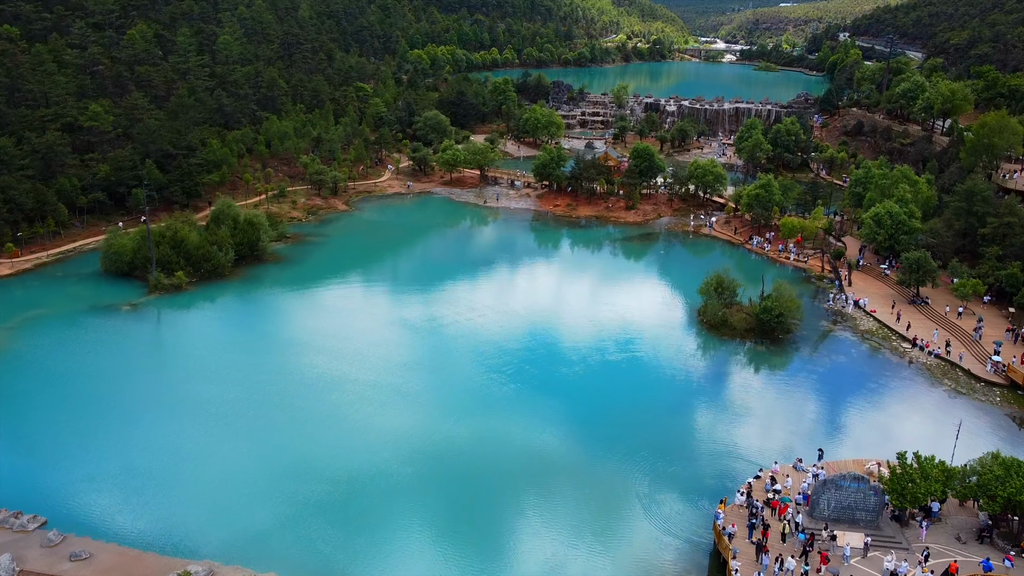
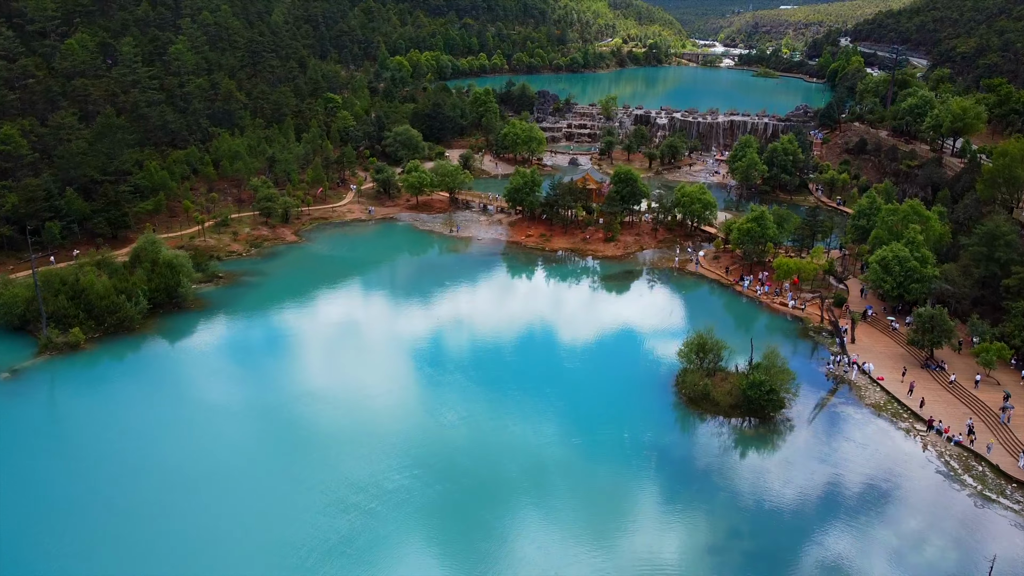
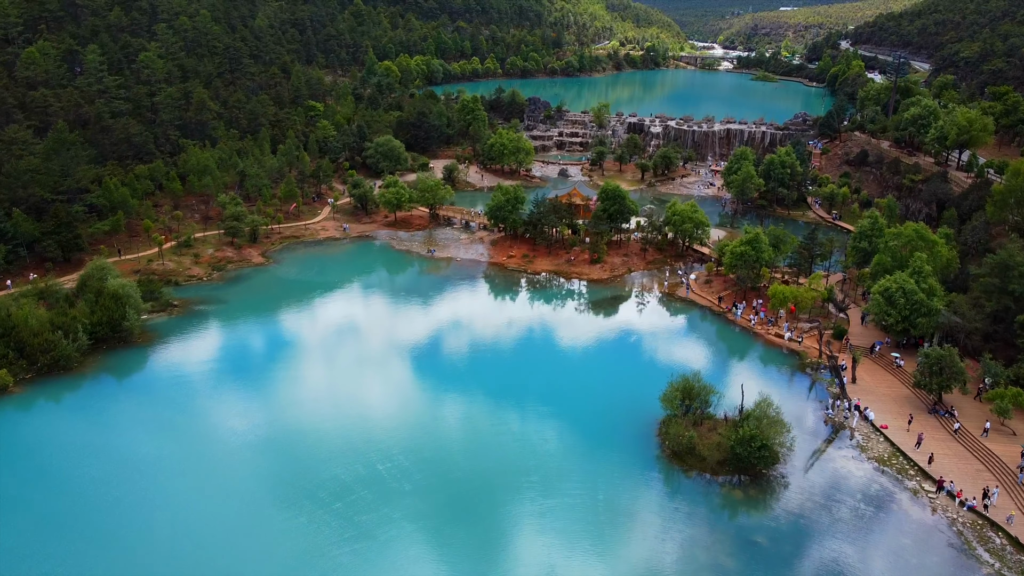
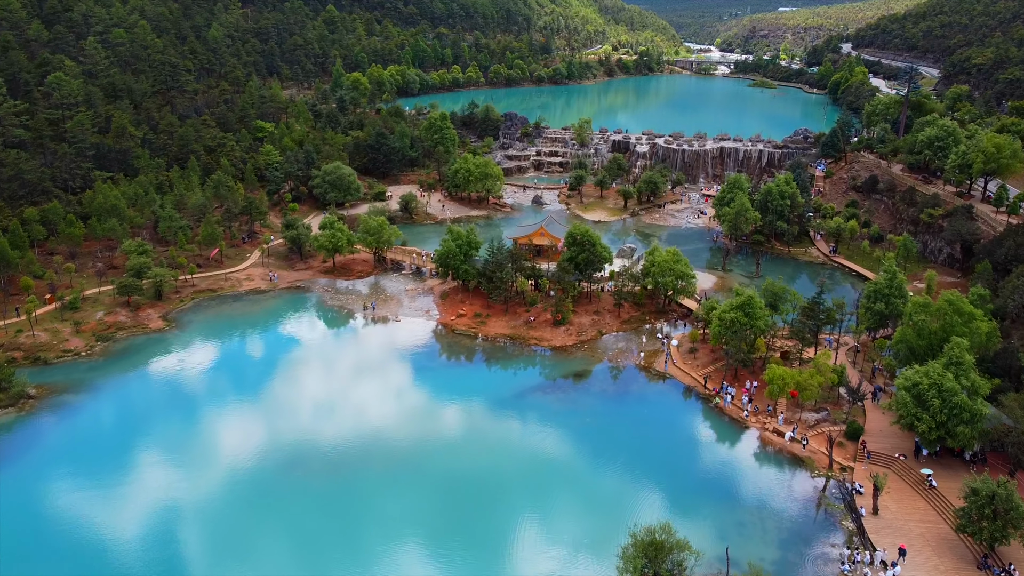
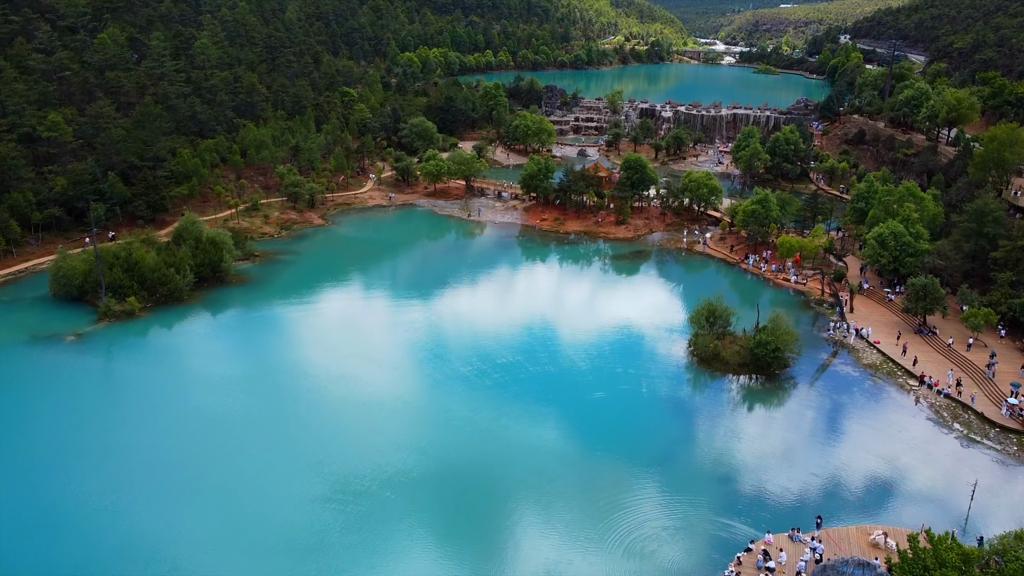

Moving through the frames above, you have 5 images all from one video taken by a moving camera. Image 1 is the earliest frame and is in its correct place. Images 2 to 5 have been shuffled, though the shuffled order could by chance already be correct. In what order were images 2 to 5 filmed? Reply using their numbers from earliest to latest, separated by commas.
5, 2, 3, 4
